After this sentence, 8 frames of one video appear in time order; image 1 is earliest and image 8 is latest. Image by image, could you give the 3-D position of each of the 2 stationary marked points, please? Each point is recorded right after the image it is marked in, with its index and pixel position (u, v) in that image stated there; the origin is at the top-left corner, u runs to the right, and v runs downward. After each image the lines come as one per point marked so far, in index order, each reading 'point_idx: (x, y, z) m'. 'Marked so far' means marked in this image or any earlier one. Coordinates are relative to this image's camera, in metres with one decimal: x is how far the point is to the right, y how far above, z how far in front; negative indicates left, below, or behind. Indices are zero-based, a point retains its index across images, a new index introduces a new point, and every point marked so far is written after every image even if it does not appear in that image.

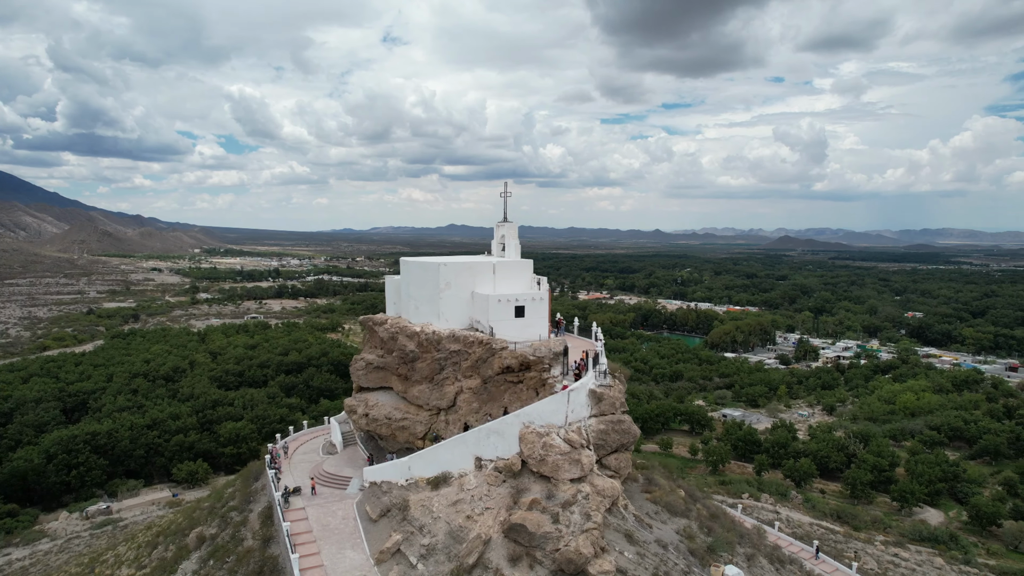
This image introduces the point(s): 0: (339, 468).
0: (-3.4, -3.6, +13.8) m
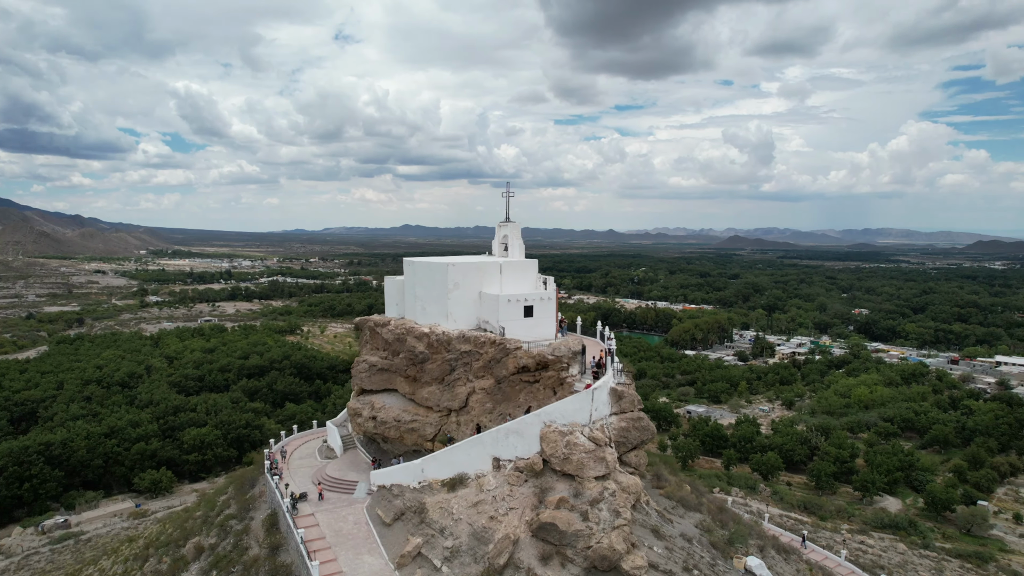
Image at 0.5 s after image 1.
0: (-3.2, -3.6, +13.5) m
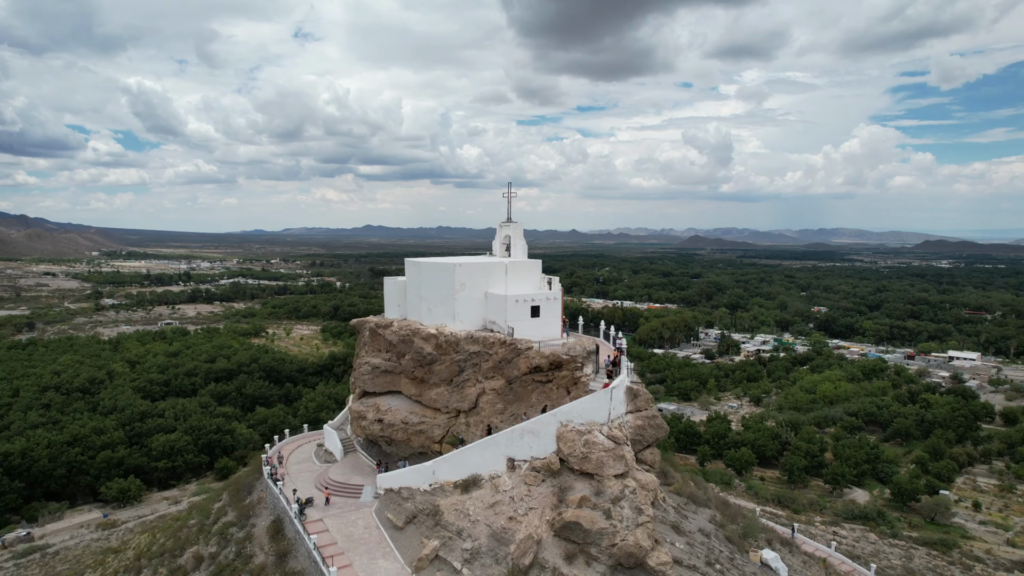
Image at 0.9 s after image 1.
0: (-3.1, -3.6, +13.4) m
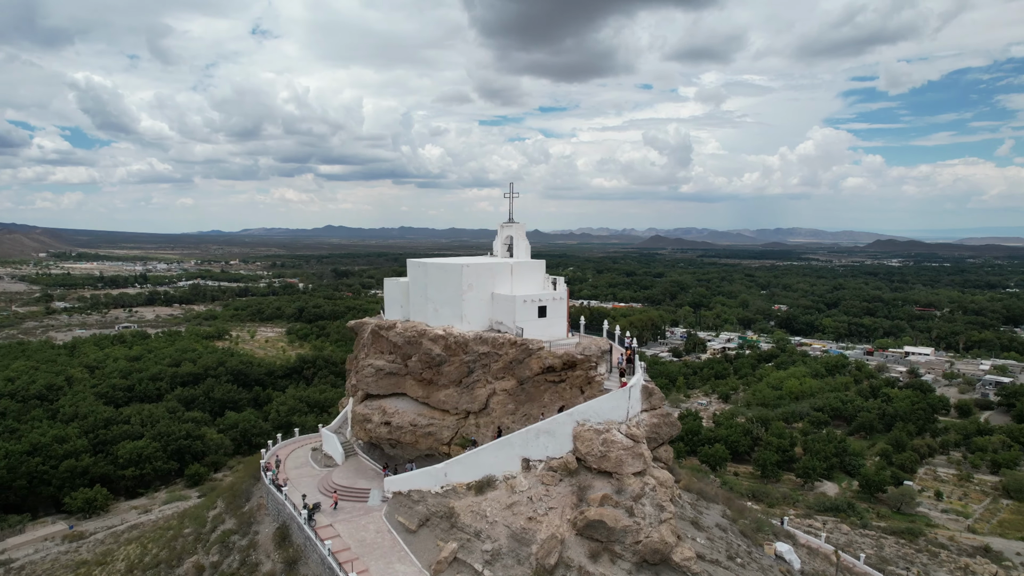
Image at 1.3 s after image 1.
0: (-3.0, -3.6, +13.2) m
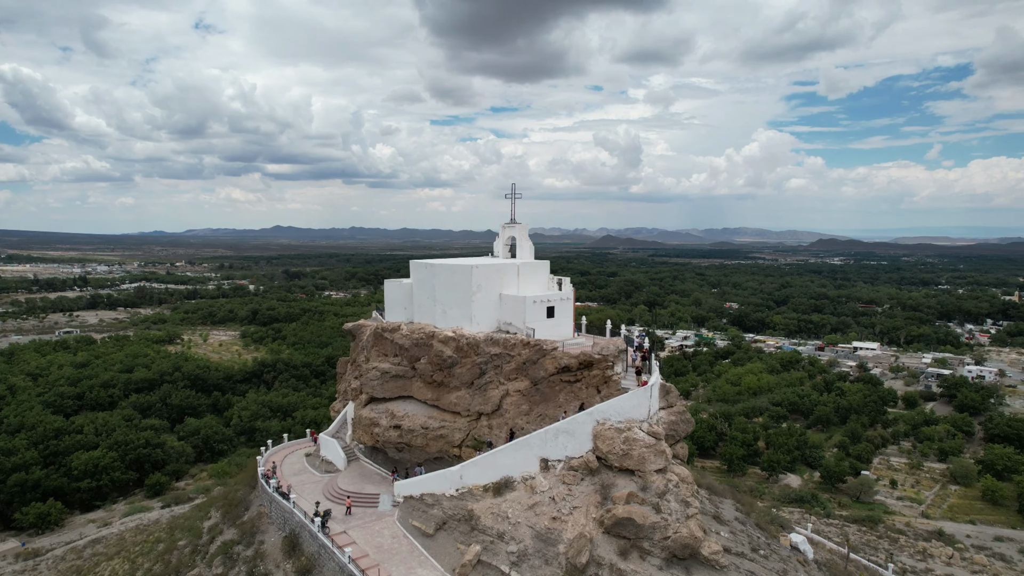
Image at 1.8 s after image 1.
0: (-2.8, -3.7, +13.0) m
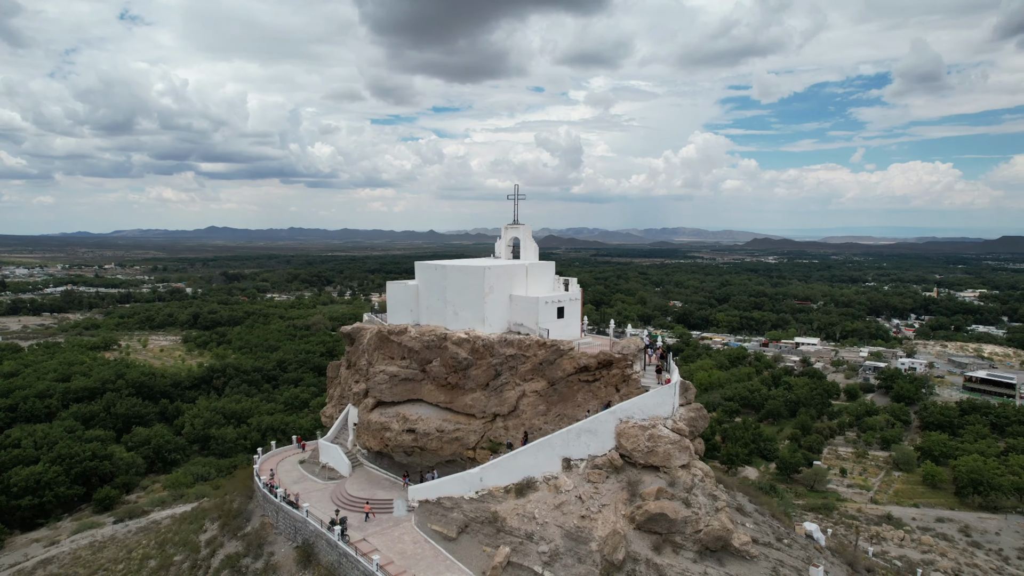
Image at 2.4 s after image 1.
0: (-2.6, -3.7, +12.7) m
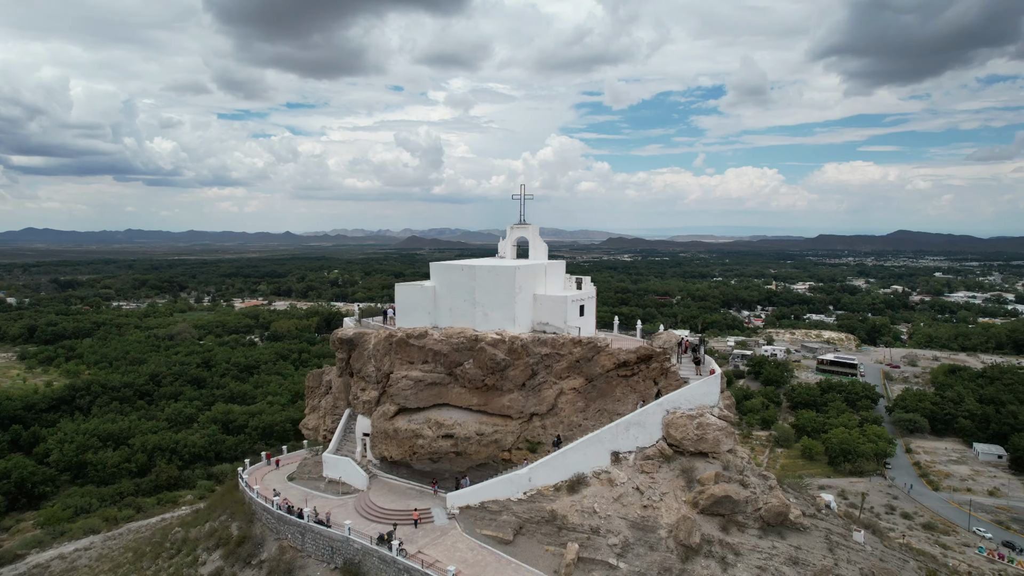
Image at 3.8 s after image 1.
0: (-2.0, -3.8, +12.2) m
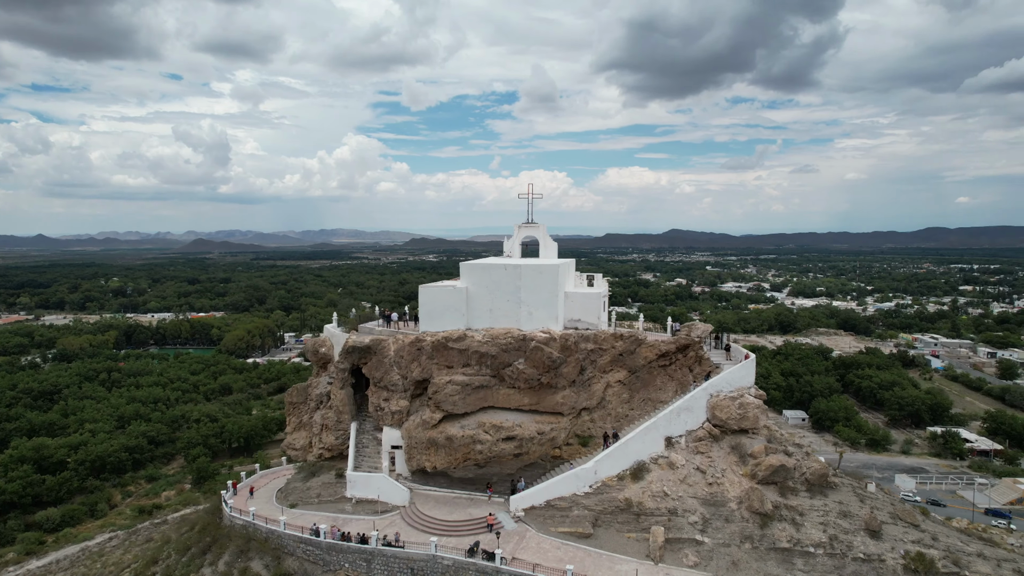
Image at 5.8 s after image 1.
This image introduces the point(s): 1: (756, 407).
0: (-0.9, -3.8, +11.8) m
1: (+4.4, -2.2, +12.5) m
